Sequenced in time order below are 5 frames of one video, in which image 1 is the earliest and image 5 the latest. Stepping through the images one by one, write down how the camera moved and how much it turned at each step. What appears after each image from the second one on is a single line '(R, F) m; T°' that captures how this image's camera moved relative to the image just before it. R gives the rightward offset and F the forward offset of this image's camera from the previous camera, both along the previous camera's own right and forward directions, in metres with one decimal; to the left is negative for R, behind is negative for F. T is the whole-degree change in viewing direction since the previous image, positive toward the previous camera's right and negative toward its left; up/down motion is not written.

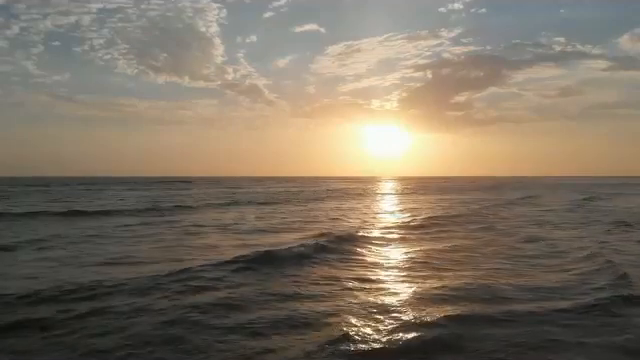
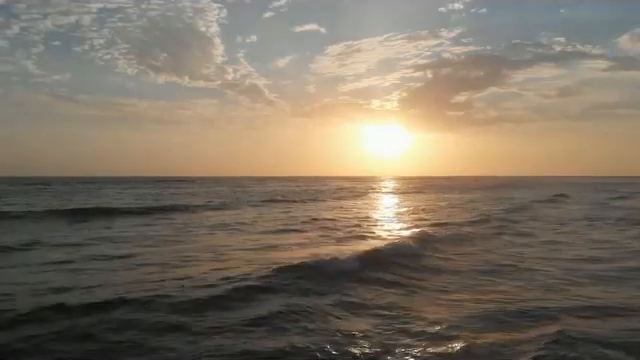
(-0.4, +1.0) m; 0°
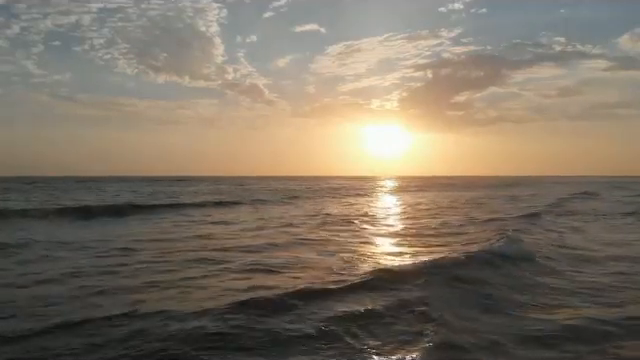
(-0.5, +0.8) m; 0°
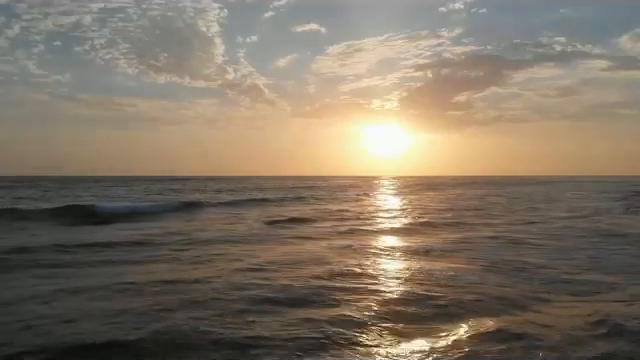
(-1.0, +1.0) m; 0°
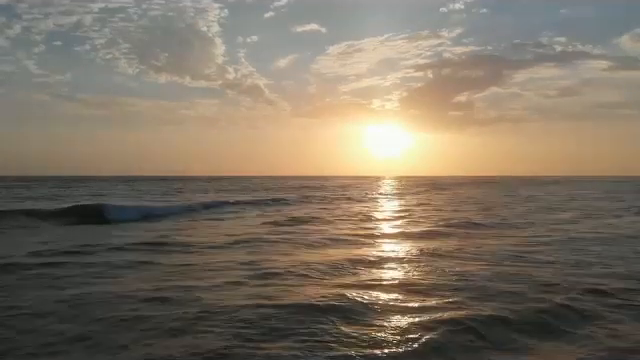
(-0.5, -1.1) m; 0°
